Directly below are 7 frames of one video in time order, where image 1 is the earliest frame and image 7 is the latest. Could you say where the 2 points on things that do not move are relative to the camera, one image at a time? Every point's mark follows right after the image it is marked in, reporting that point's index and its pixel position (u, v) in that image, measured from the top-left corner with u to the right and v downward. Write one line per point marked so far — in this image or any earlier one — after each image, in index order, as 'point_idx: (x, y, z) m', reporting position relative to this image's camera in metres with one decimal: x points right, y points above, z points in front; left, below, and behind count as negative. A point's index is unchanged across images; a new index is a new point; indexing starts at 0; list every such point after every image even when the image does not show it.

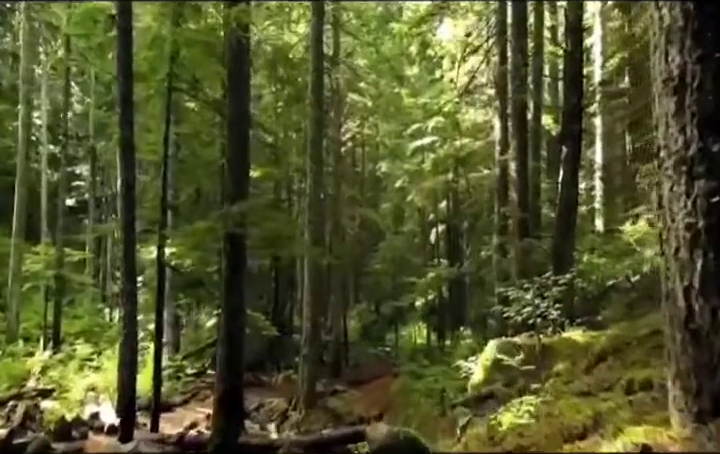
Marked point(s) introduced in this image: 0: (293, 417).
0: (-1.7, -4.8, +15.4) m
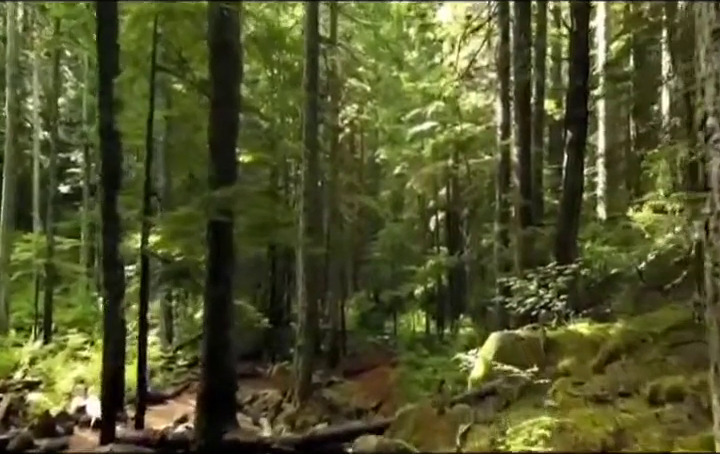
0: (-1.8, -4.5, +15.0) m
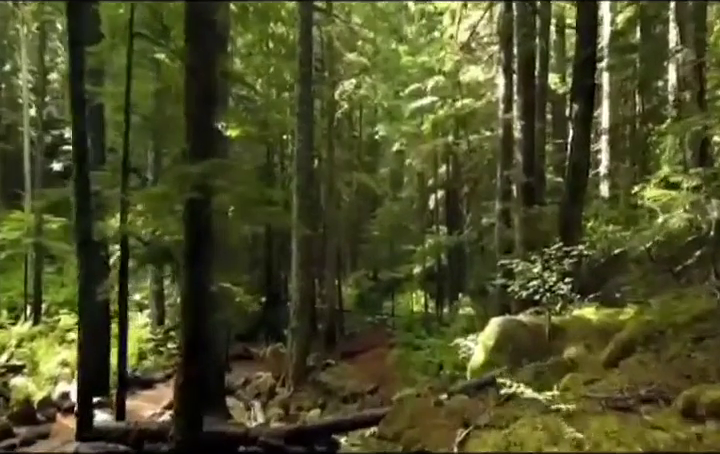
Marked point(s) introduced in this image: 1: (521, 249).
0: (-1.9, -4.0, +14.6) m
1: (+3.3, -0.5, +12.6) m
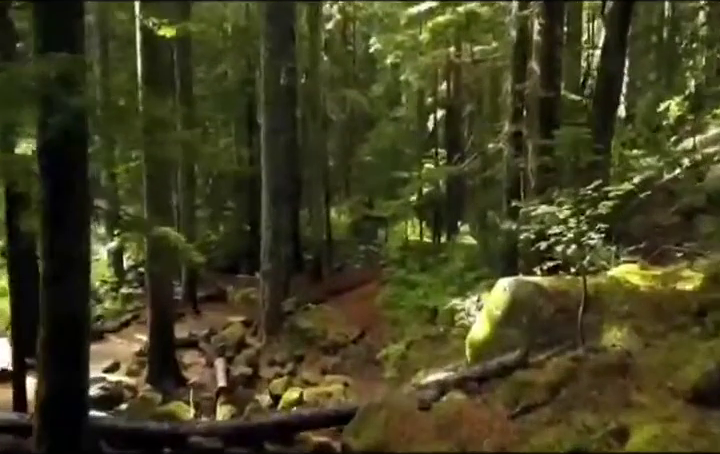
0: (-2.2, -2.5, +12.7) m
1: (+2.9, +0.7, +10.3) m
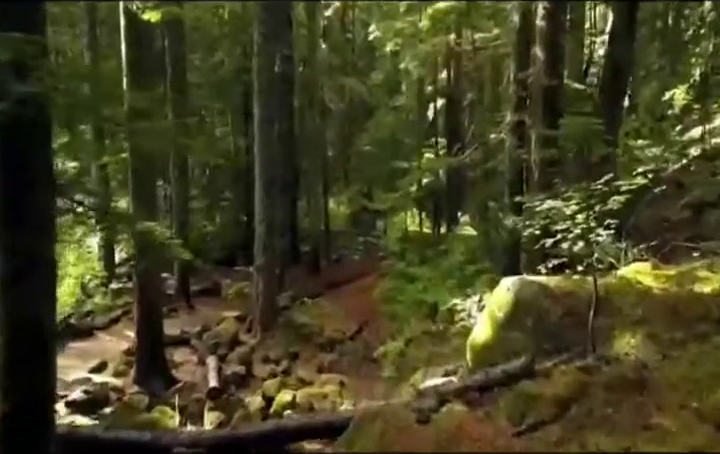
0: (-2.3, -2.3, +12.3) m
1: (+2.8, +0.8, +9.9) m
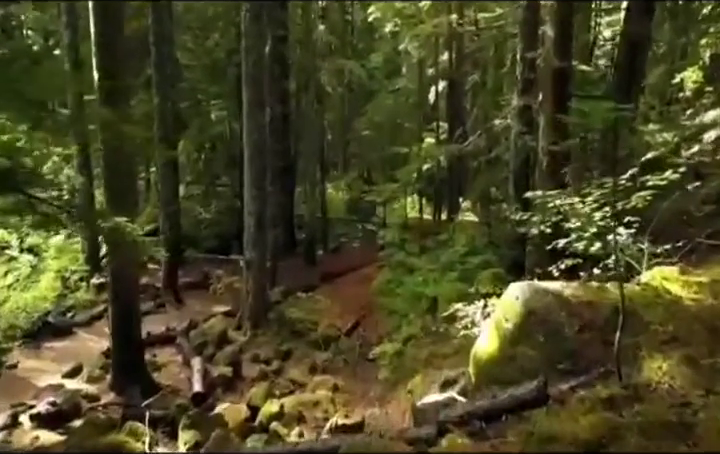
0: (-2.4, -2.2, +11.6) m
1: (+2.7, +0.9, +9.1) m
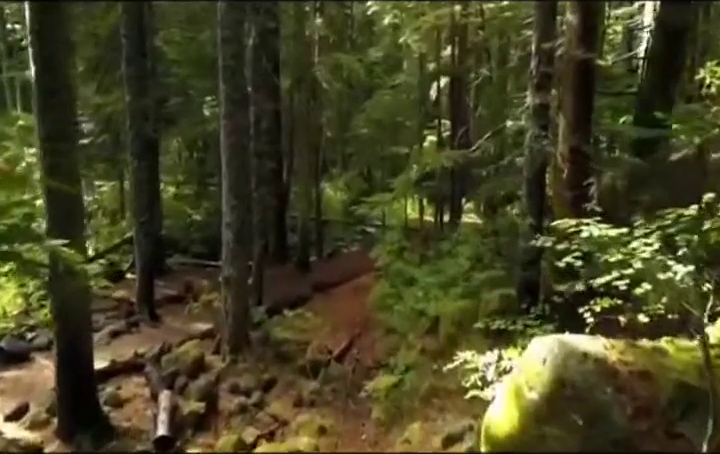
0: (-2.5, -2.4, +10.3) m
1: (+2.6, +0.7, +7.8) m
